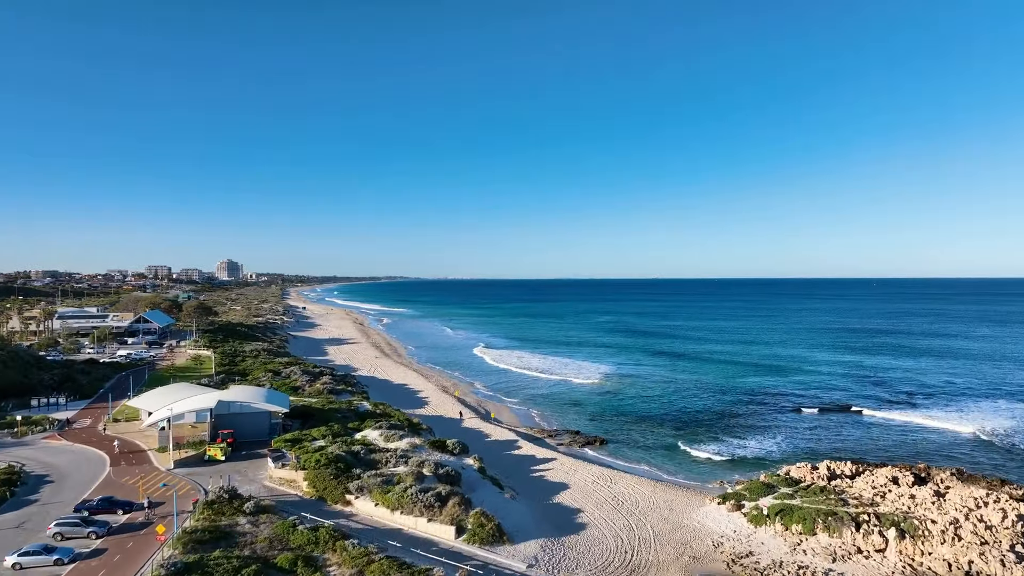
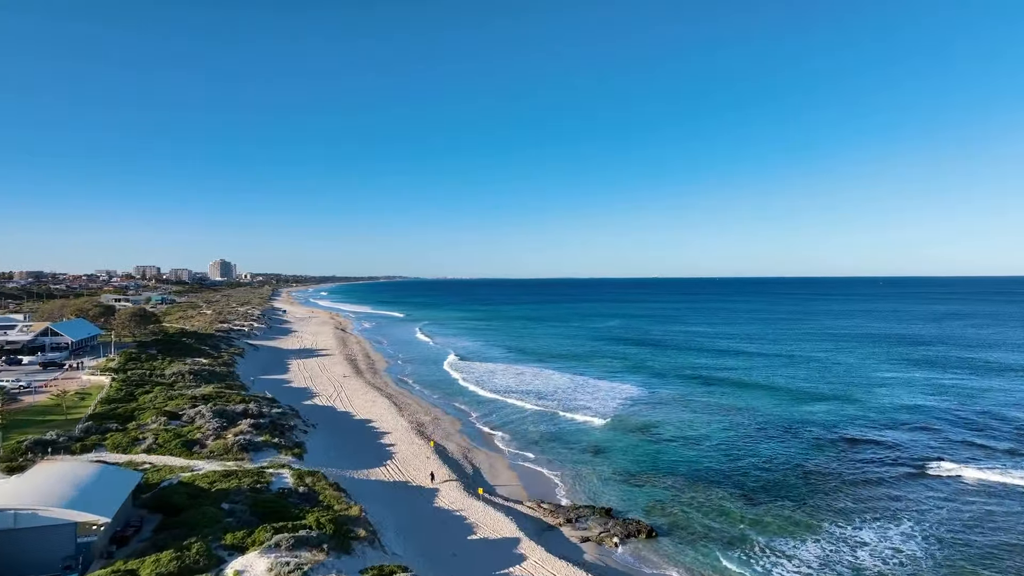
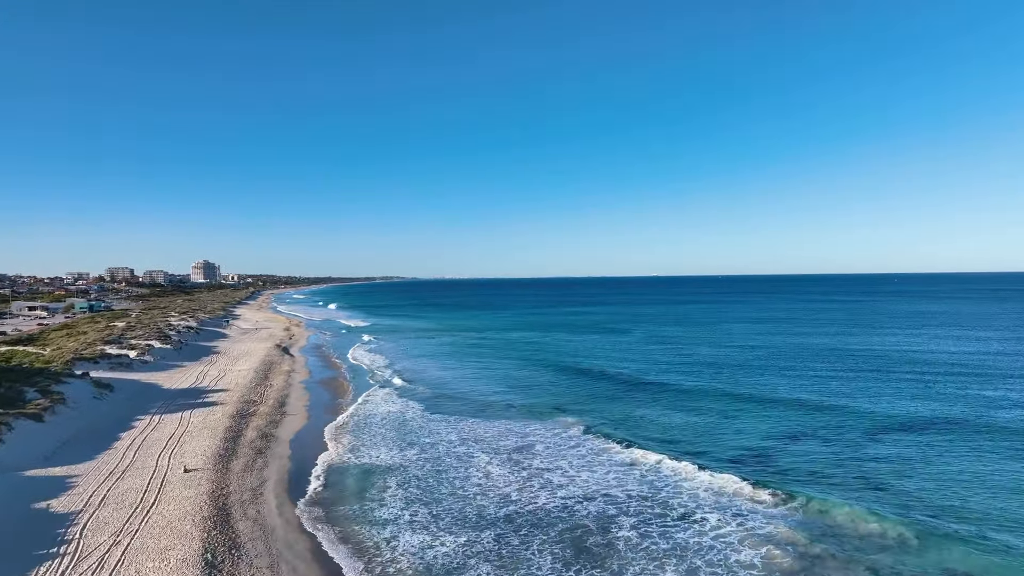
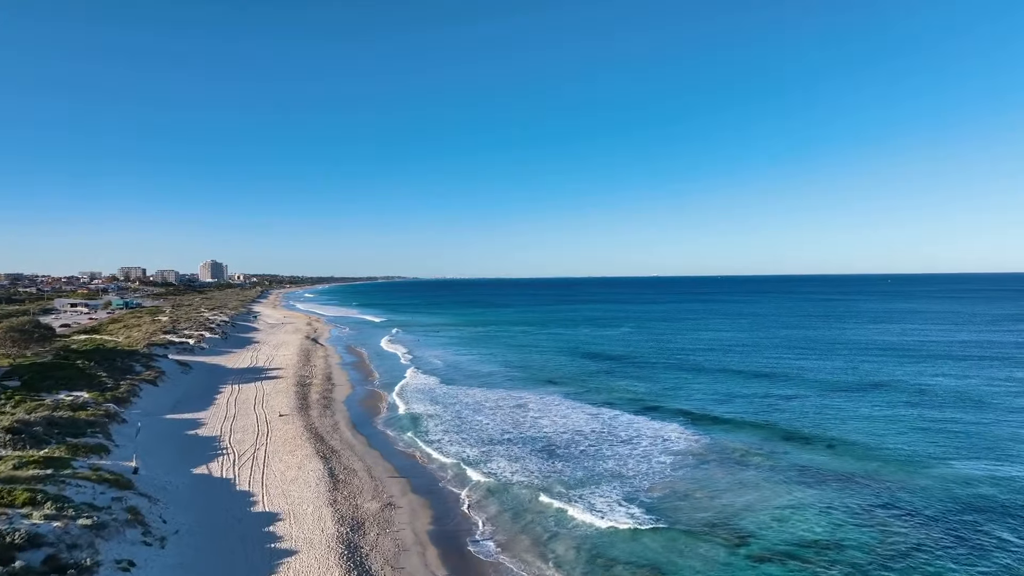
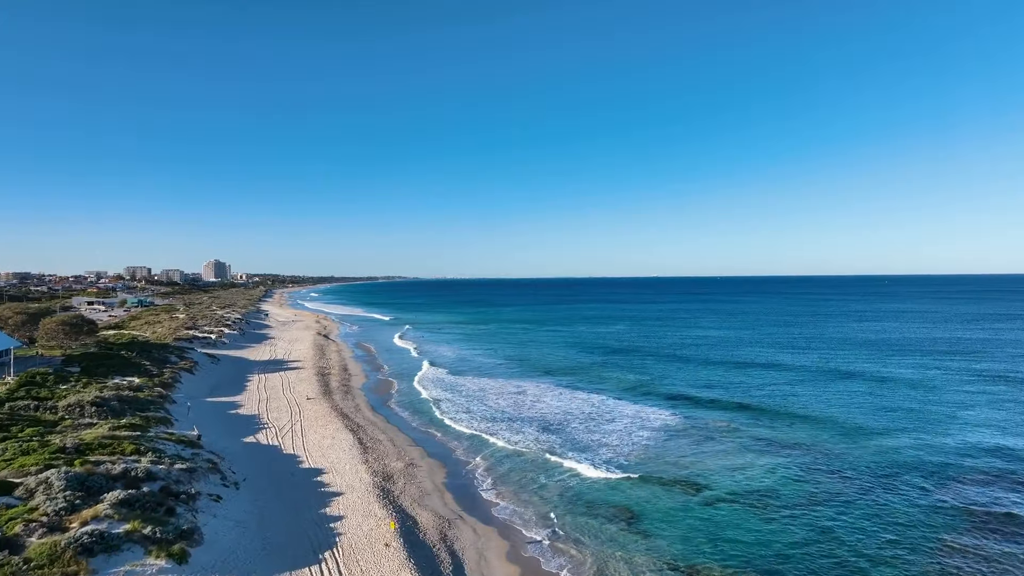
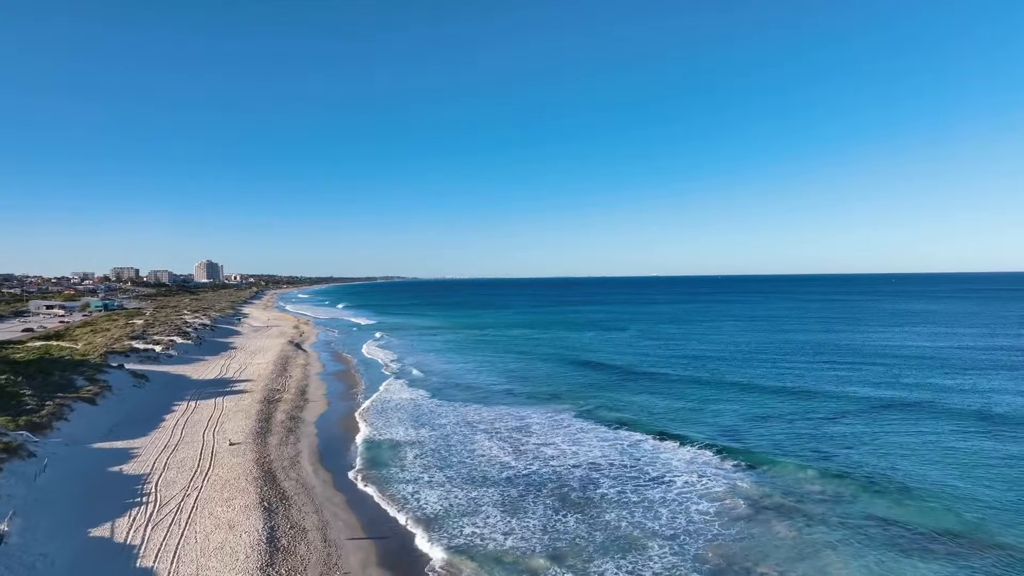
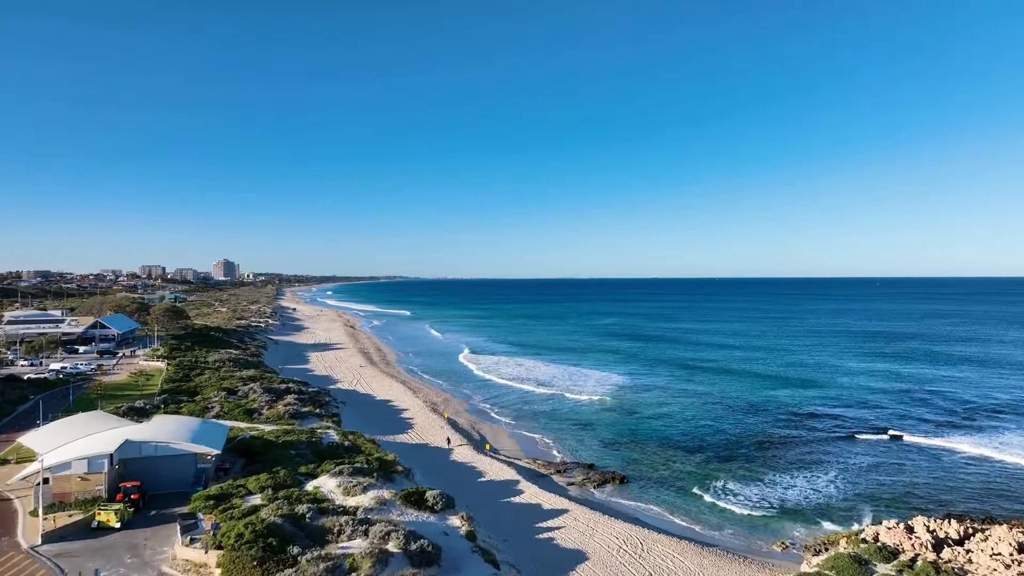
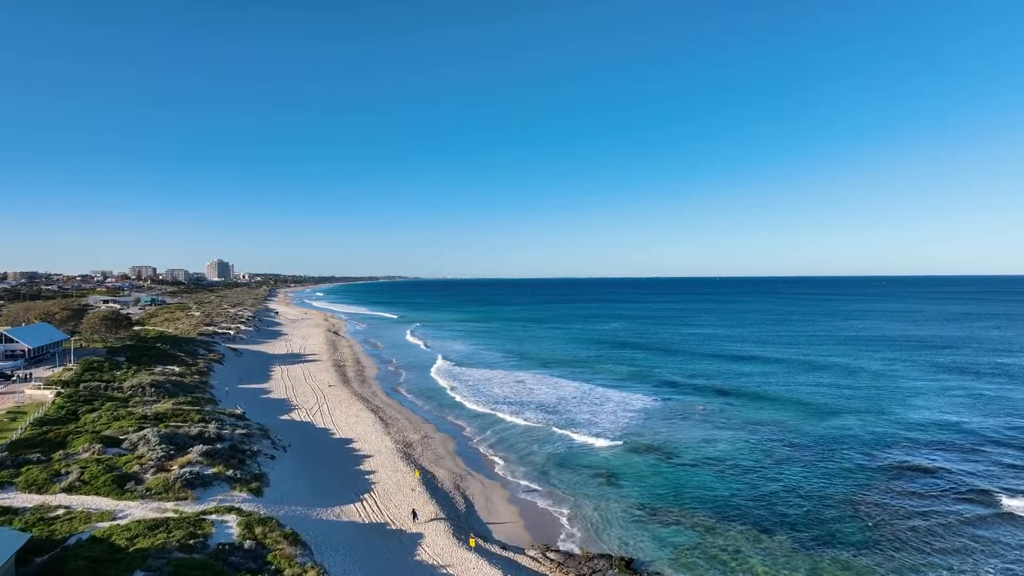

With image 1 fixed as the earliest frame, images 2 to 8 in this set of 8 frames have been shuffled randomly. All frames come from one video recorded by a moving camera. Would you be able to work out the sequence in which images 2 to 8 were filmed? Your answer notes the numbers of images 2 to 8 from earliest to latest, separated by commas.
7, 2, 8, 5, 4, 6, 3
